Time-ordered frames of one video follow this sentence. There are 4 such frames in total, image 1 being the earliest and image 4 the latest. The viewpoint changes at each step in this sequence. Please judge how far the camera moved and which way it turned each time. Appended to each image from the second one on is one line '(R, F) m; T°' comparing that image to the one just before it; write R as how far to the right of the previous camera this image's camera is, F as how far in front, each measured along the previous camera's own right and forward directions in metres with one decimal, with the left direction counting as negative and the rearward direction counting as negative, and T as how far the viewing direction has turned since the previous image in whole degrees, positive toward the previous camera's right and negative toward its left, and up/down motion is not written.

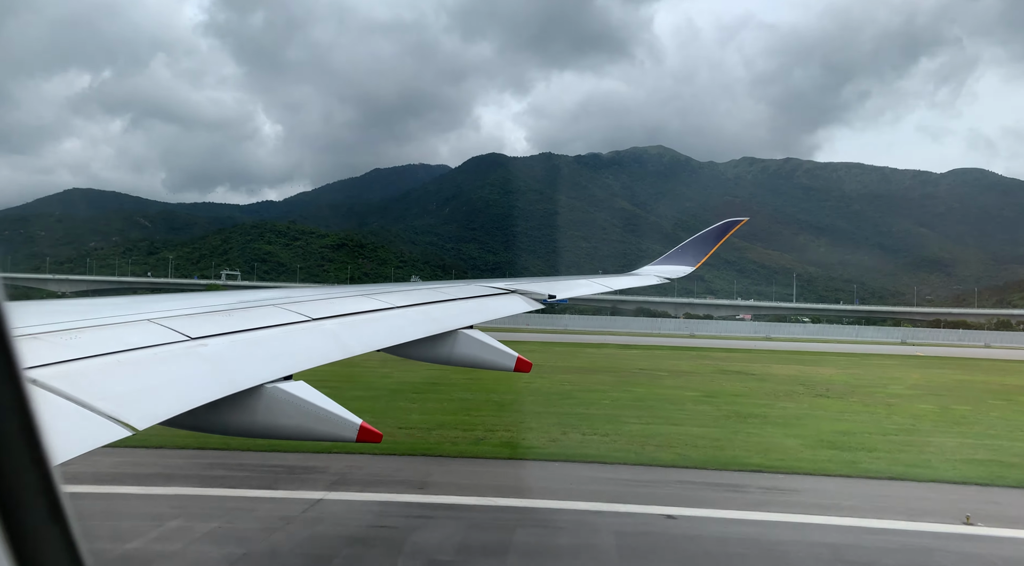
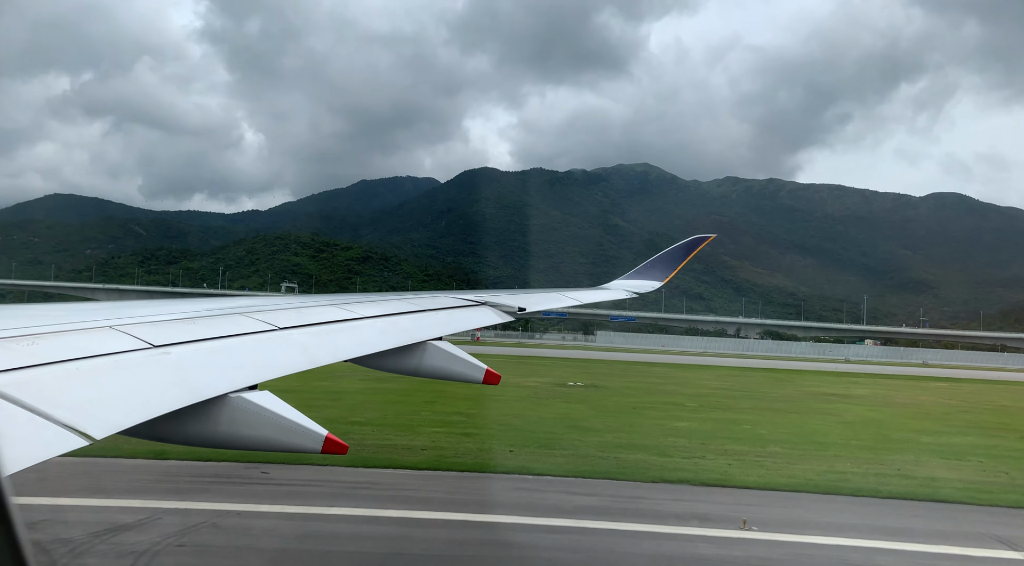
(-1.5, +0.1) m; +2°
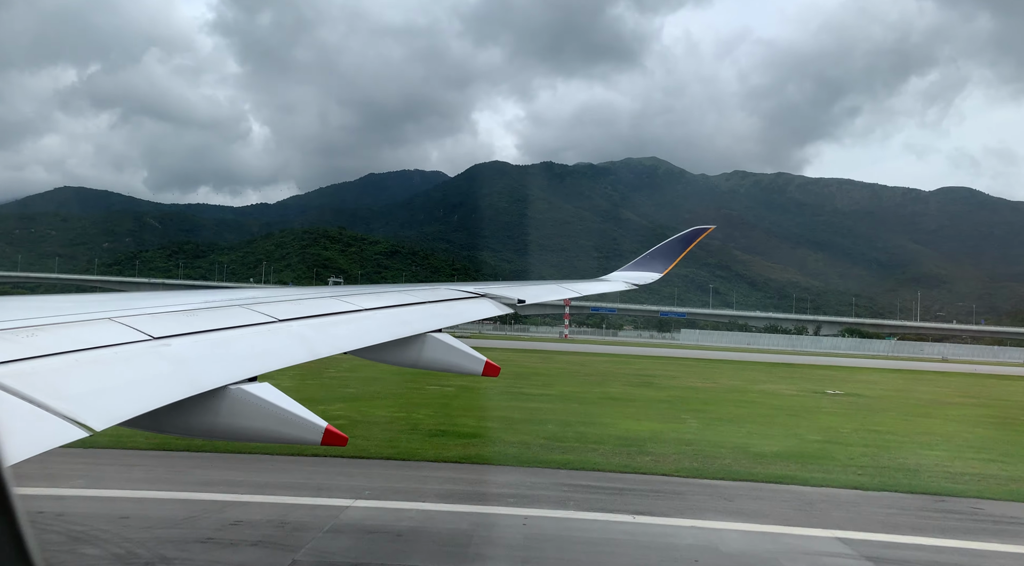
(-0.8, 0.0) m; 0°
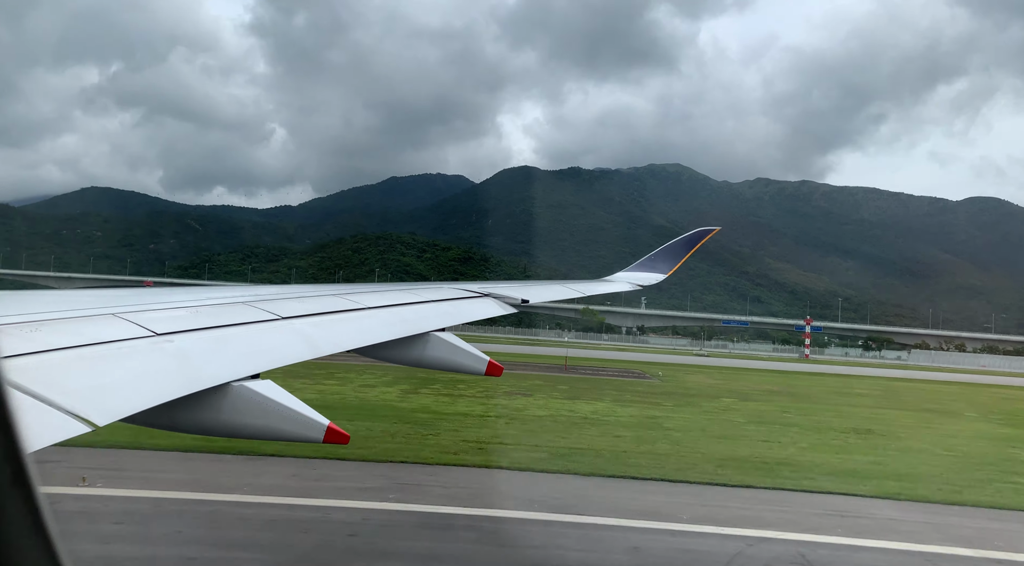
(-1.9, +0.1) m; 0°
